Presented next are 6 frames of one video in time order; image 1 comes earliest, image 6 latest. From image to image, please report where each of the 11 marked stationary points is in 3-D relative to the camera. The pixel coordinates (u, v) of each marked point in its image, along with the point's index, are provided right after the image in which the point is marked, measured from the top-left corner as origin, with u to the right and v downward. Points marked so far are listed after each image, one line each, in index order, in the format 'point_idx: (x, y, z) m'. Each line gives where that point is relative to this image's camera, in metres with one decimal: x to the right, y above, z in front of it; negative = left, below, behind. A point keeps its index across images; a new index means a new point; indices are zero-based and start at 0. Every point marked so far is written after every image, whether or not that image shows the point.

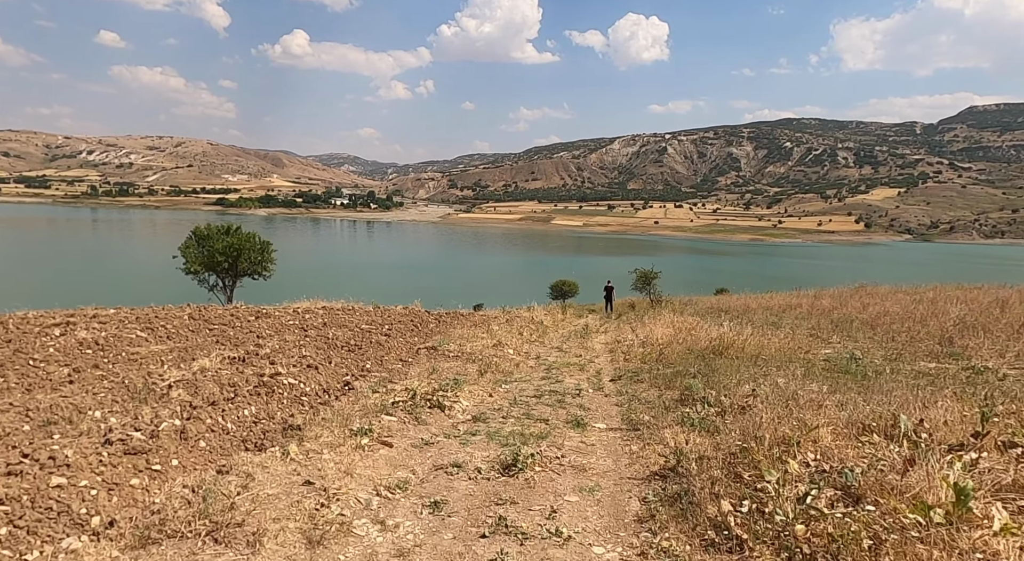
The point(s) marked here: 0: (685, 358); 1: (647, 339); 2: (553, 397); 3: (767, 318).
0: (+2.7, -1.2, +10.1) m
1: (+2.6, -1.1, +12.7) m
2: (+0.5, -1.4, +7.8) m
3: (+7.2, -1.0, +19.2) m
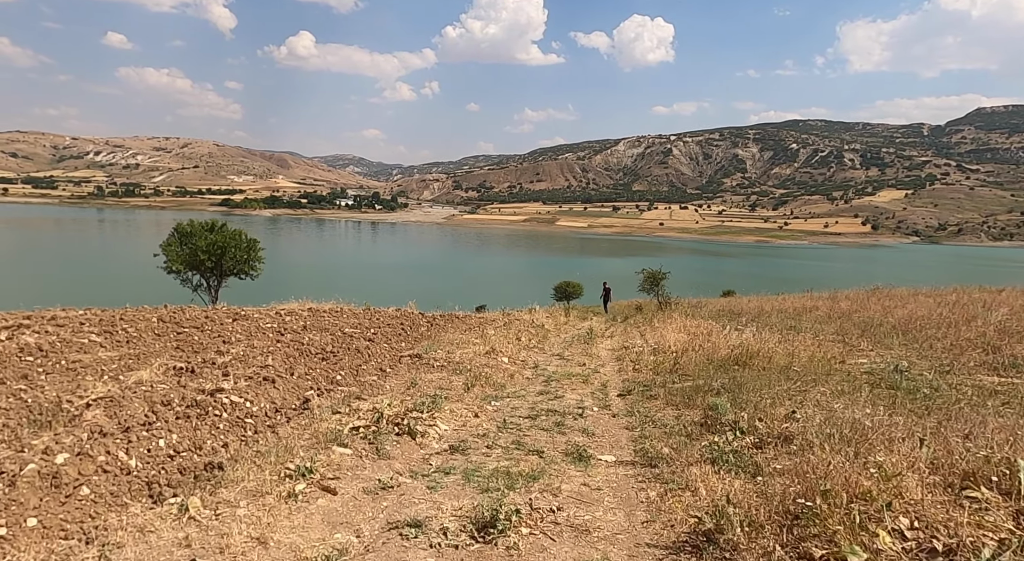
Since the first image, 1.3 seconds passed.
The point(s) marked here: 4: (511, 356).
0: (+2.6, -1.2, +8.8) m
1: (+2.5, -1.1, +11.4) m
2: (+0.4, -1.3, +6.5) m
3: (+7.2, -1.1, +17.9) m
4: (0.0, -1.2, +10.4) m
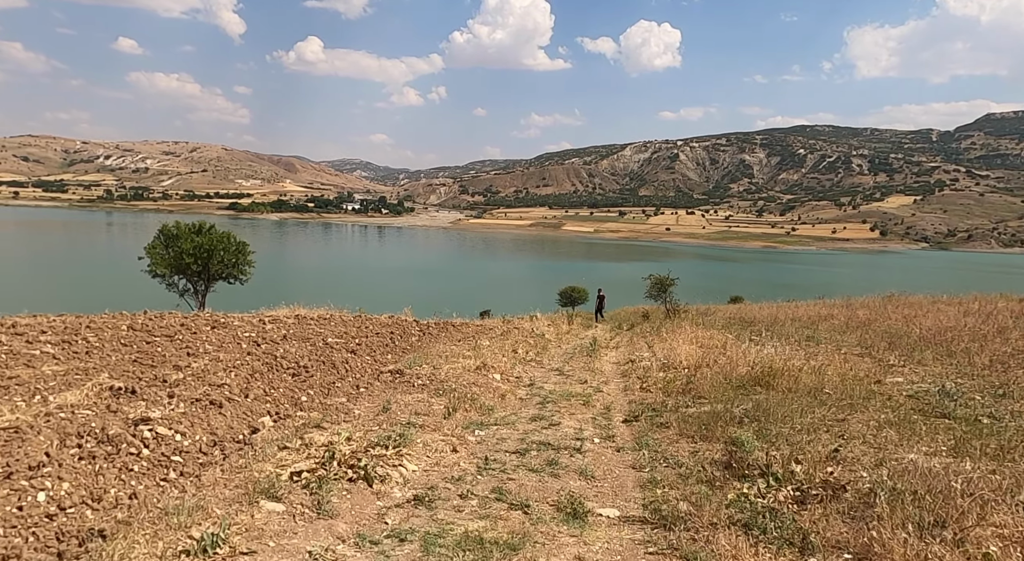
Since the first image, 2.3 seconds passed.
0: (+2.5, -1.3, +7.7) m
1: (+2.4, -1.2, +10.4) m
2: (+0.2, -1.4, +5.5) m
3: (+7.2, -1.3, +16.8) m
4: (-0.1, -1.3, +9.3) m
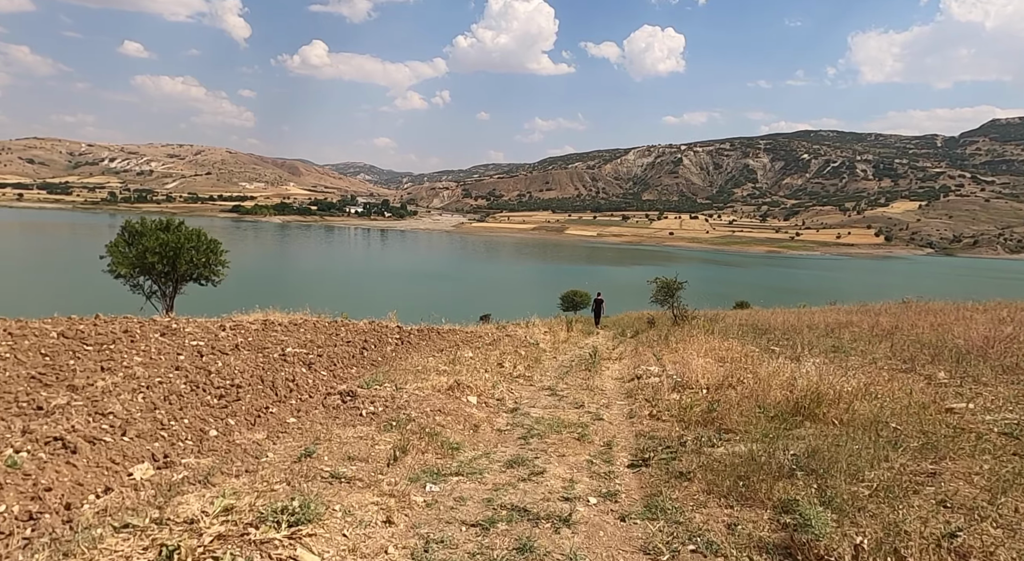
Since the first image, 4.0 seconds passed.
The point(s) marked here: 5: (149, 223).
0: (+2.2, -1.3, +6.0) m
1: (+2.2, -1.2, +8.7) m
2: (0.0, -1.4, +3.8) m
3: (+7.0, -1.3, +15.1) m
4: (-0.3, -1.3, +7.6) m
5: (-10.3, +1.6, +19.1) m
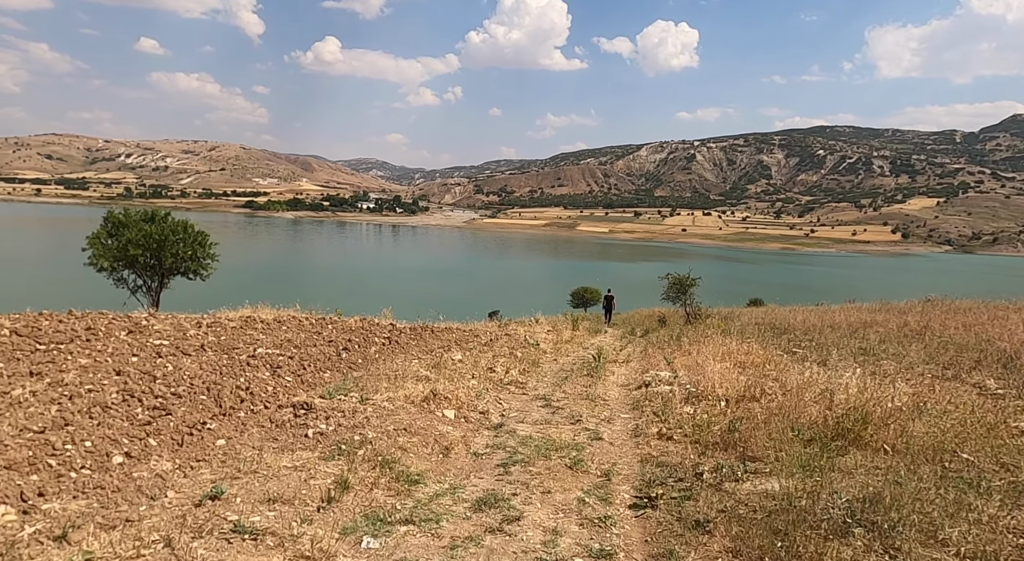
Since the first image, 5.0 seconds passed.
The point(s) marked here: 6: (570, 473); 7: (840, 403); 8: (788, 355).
0: (+2.1, -1.2, +4.9) m
1: (+2.1, -1.2, +7.6) m
2: (-0.2, -1.4, +2.7) m
3: (+7.0, -1.3, +13.9) m
4: (-0.5, -1.2, +6.6) m
5: (-10.2, +1.8, +18.2) m
6: (+0.4, -1.4, +4.9) m
7: (+2.9, -1.1, +6.0) m
8: (+4.4, -1.2, +10.8) m
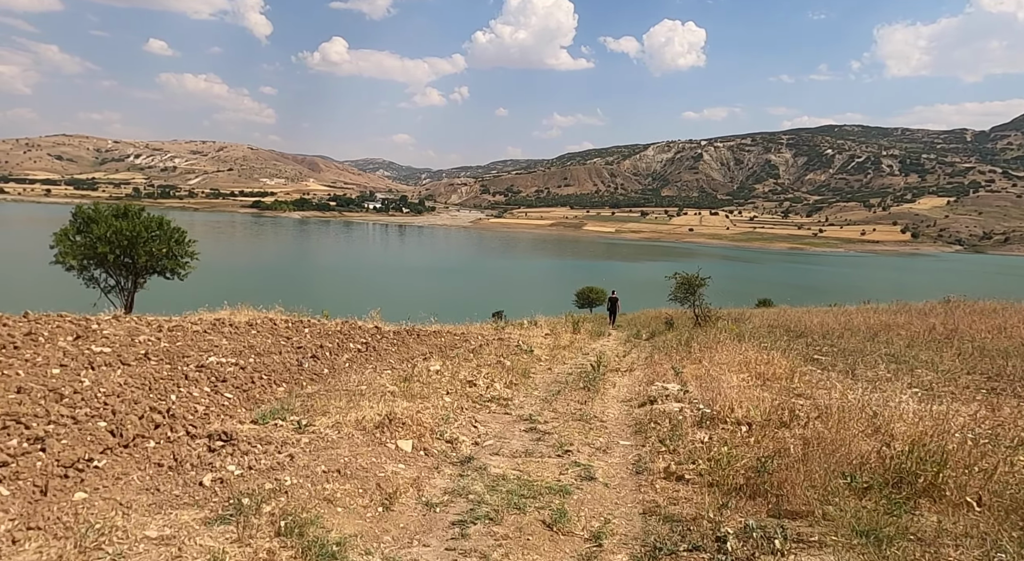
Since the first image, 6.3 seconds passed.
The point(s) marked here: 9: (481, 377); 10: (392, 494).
0: (+1.9, -1.2, +3.7) m
1: (+1.9, -1.2, +6.3) m
2: (-0.5, -1.4, +1.5) m
3: (+6.9, -1.3, +12.6) m
4: (-0.7, -1.2, +5.4) m
5: (-10.3, +1.8, +17.1) m
6: (+0.2, -1.4, +3.7) m
7: (+2.7, -1.1, +4.7) m
8: (+4.3, -1.2, +9.6) m
9: (-0.4, -1.1, +8.2) m
10: (-0.7, -1.3, +4.2) m
